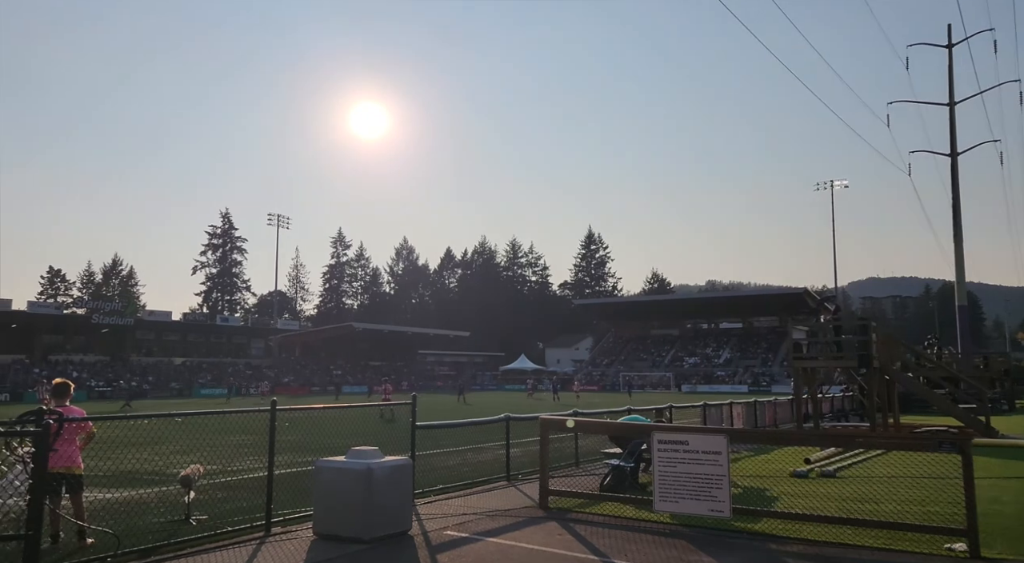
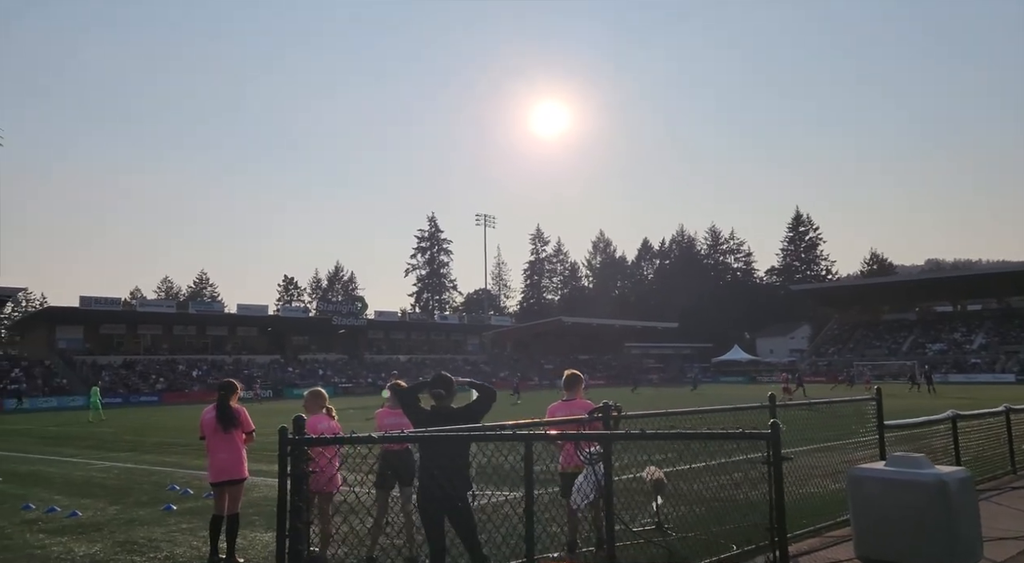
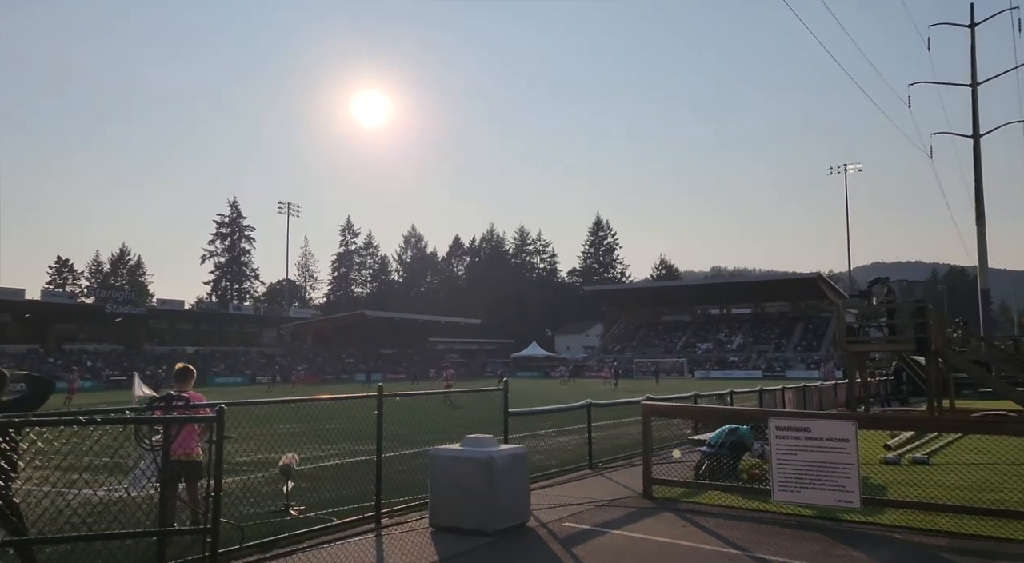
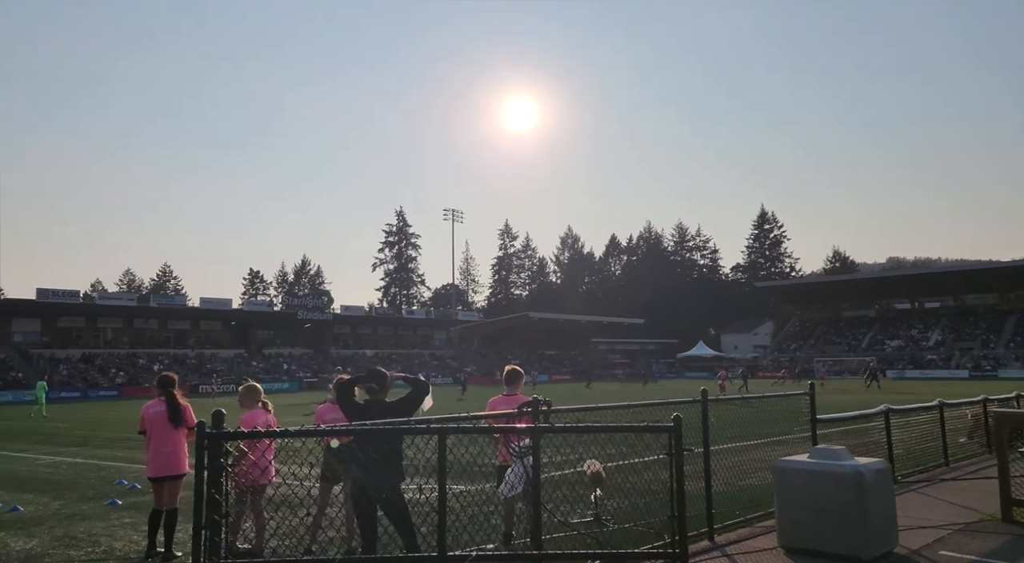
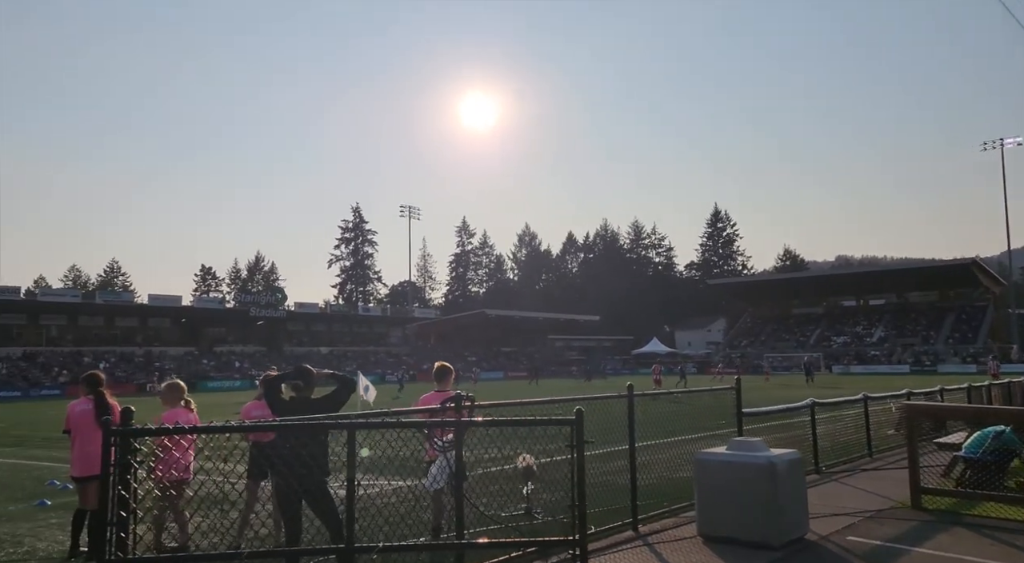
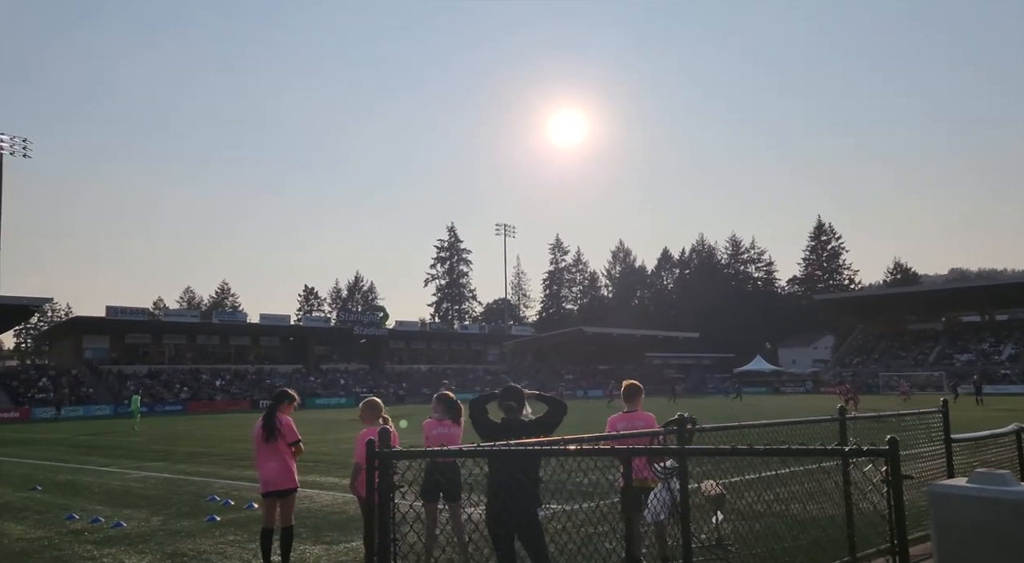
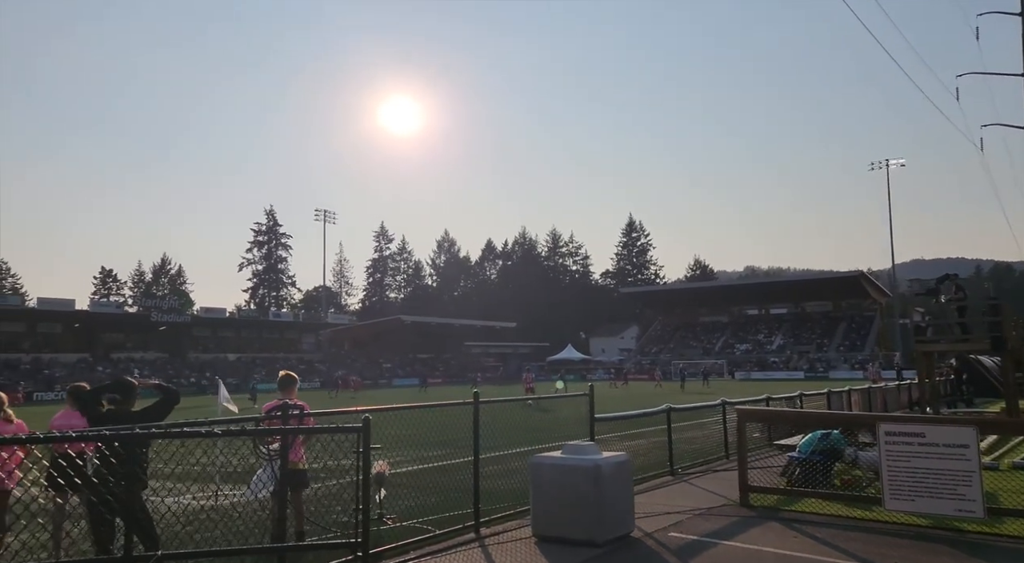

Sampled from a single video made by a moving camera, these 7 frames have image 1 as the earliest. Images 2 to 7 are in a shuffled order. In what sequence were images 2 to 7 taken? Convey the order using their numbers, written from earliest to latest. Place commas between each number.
3, 7, 5, 4, 2, 6
